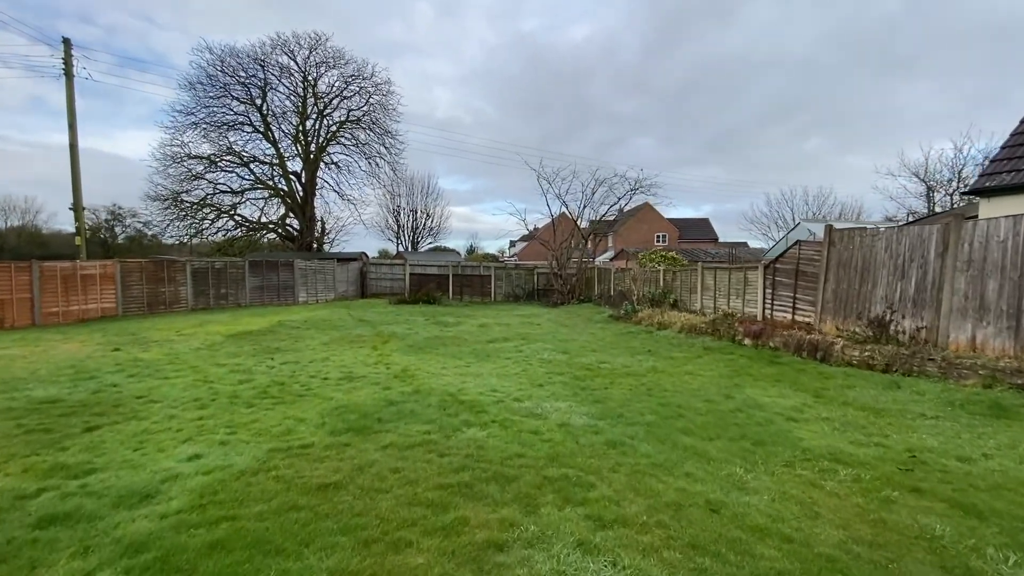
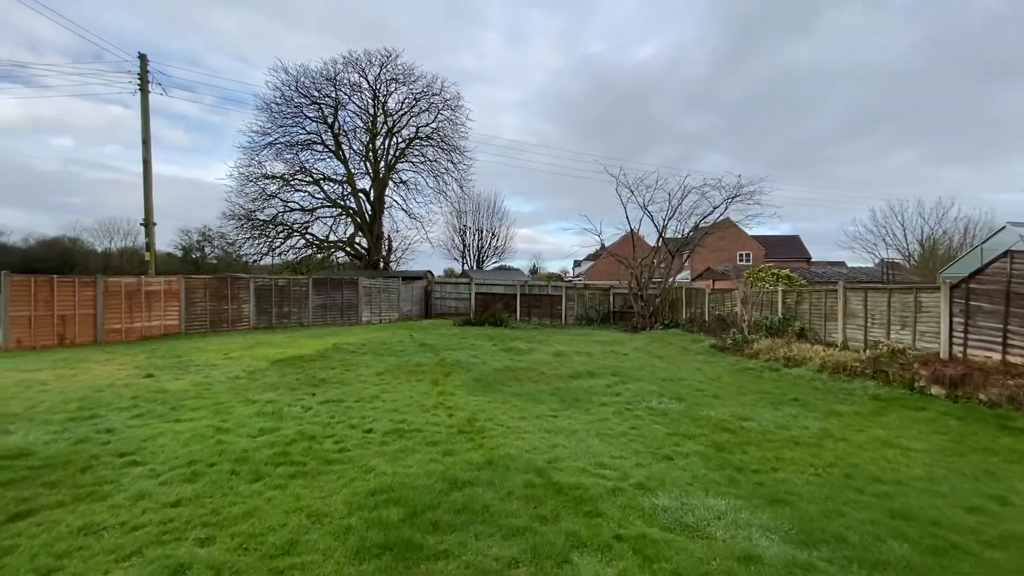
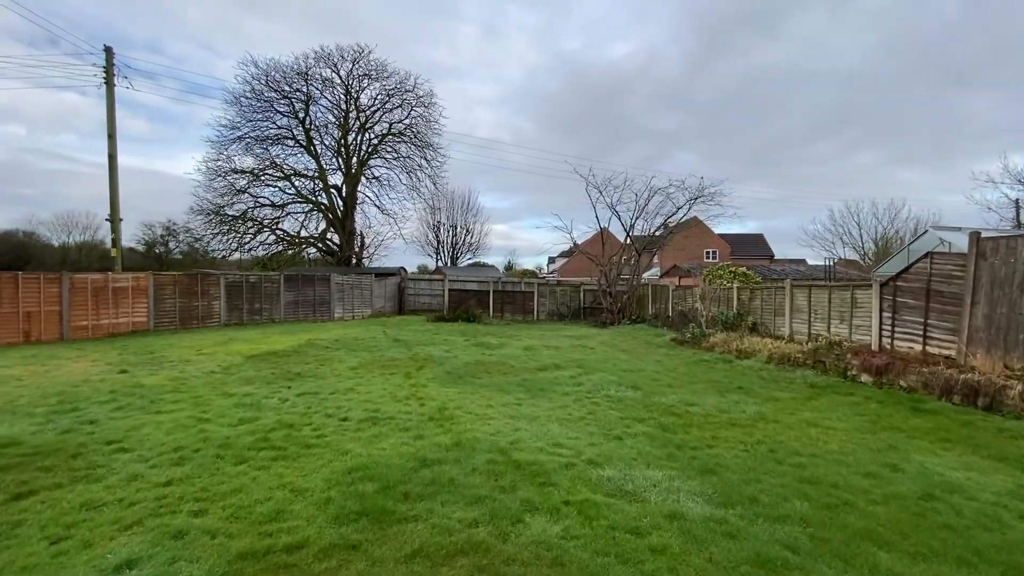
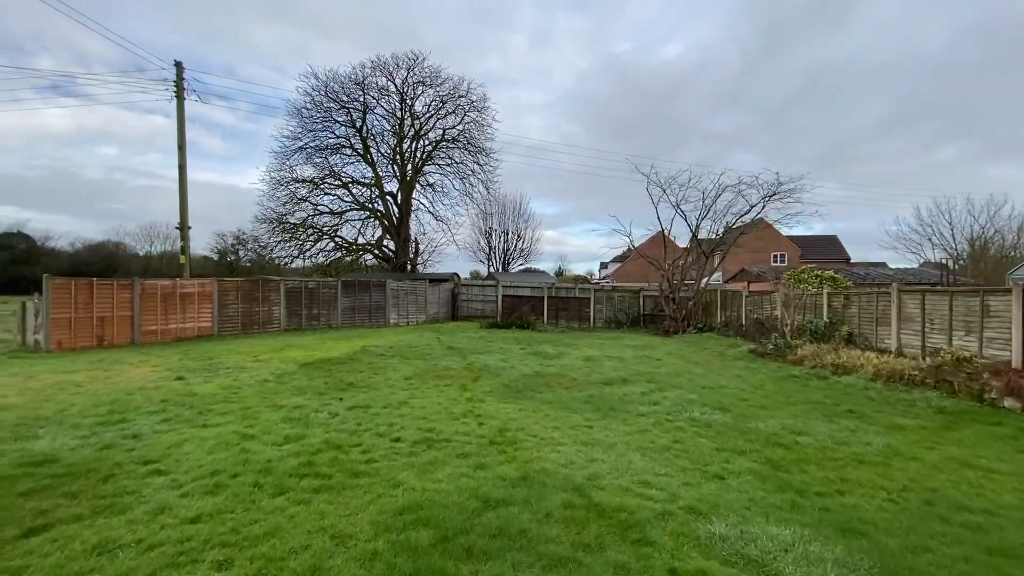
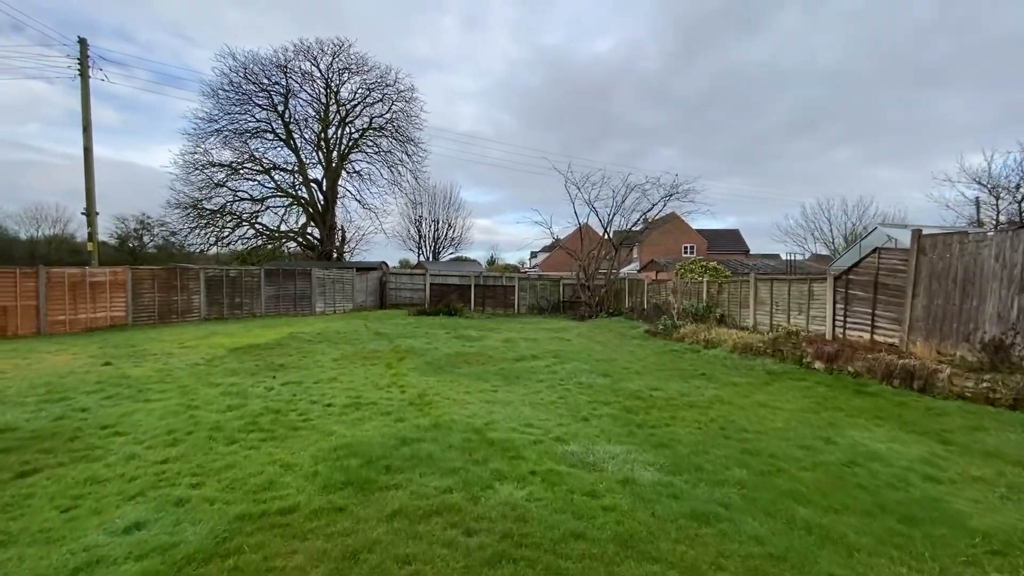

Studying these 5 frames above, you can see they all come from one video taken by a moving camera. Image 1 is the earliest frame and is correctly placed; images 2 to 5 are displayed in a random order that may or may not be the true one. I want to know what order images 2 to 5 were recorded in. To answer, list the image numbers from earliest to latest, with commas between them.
5, 3, 2, 4
